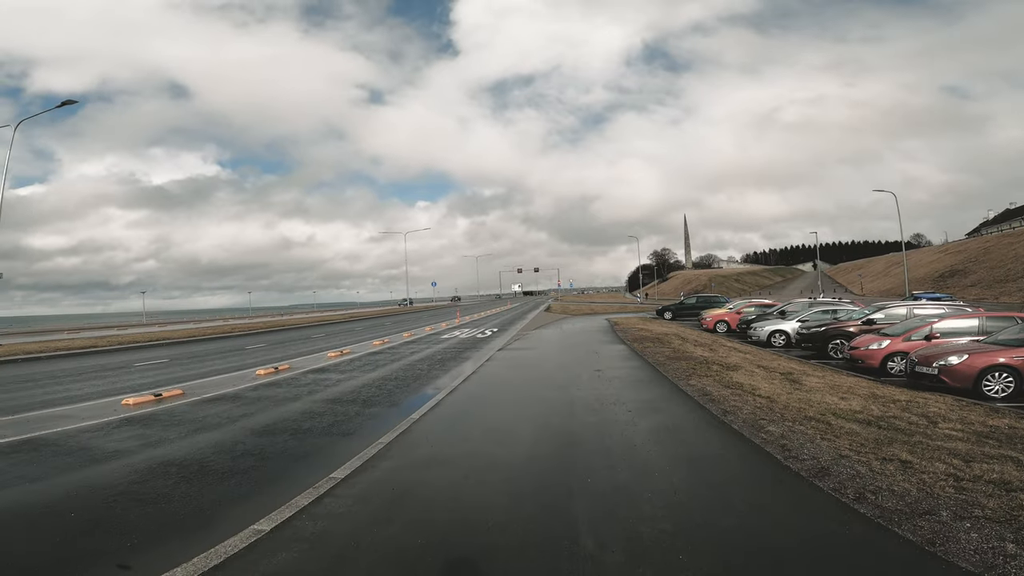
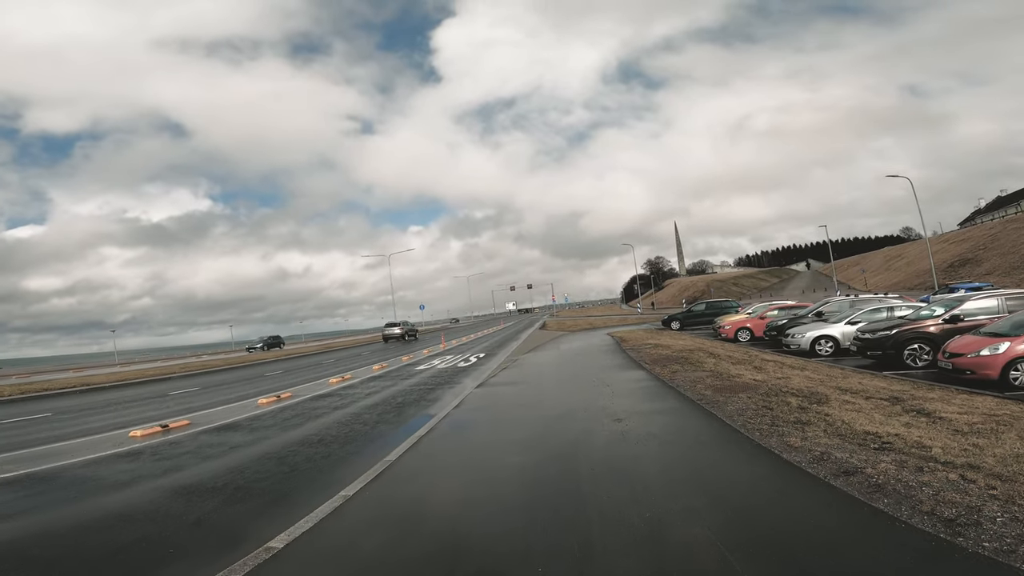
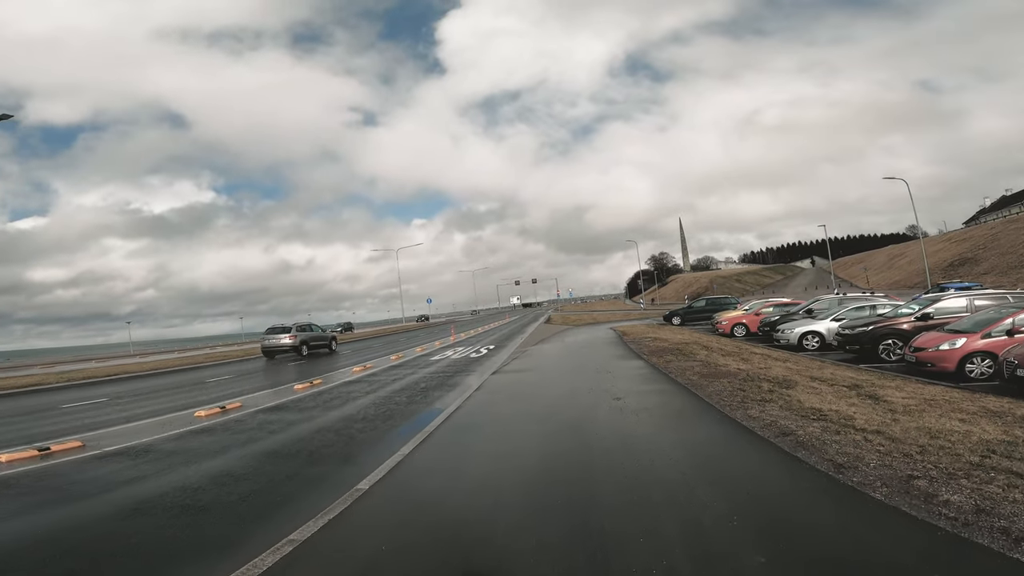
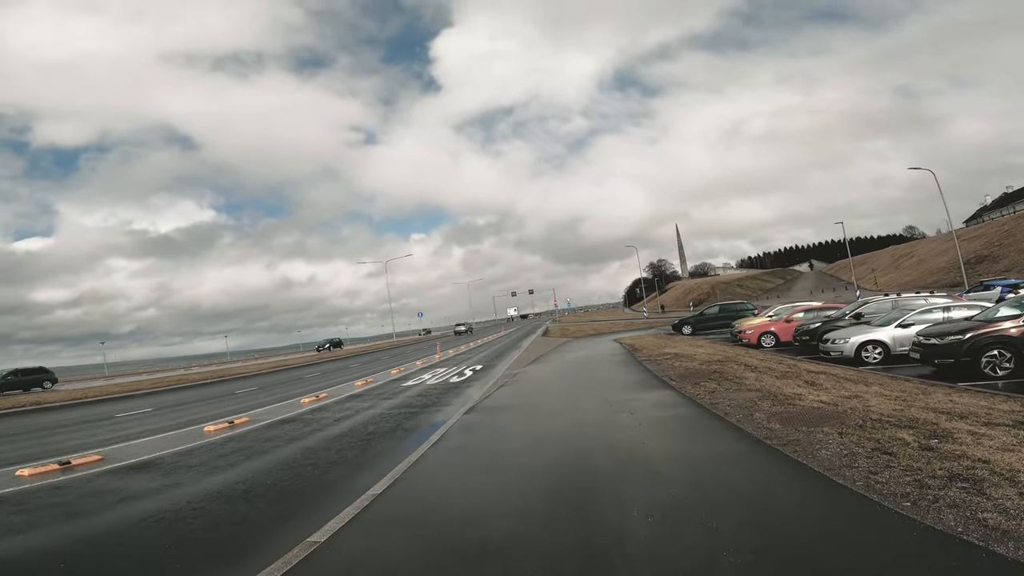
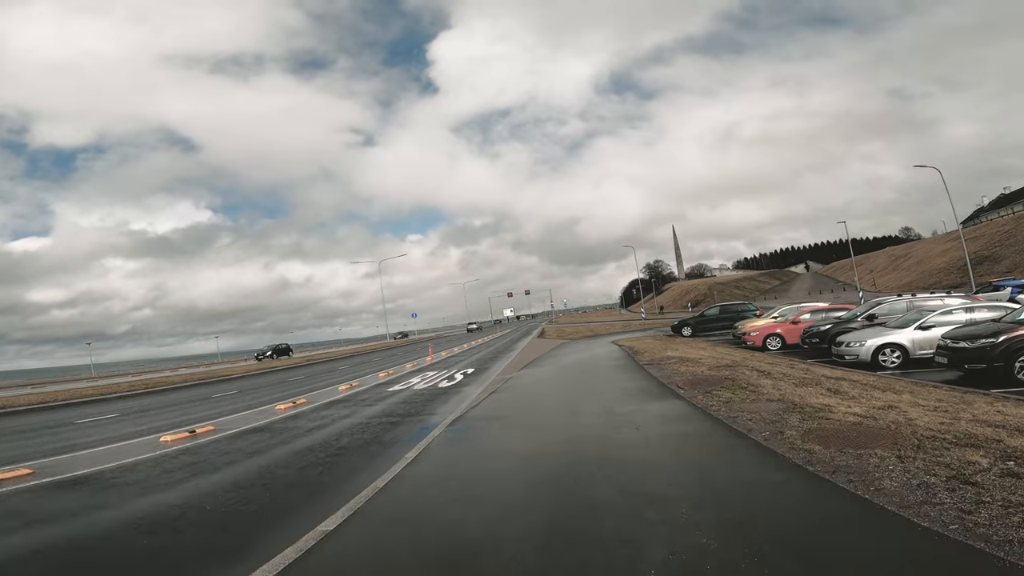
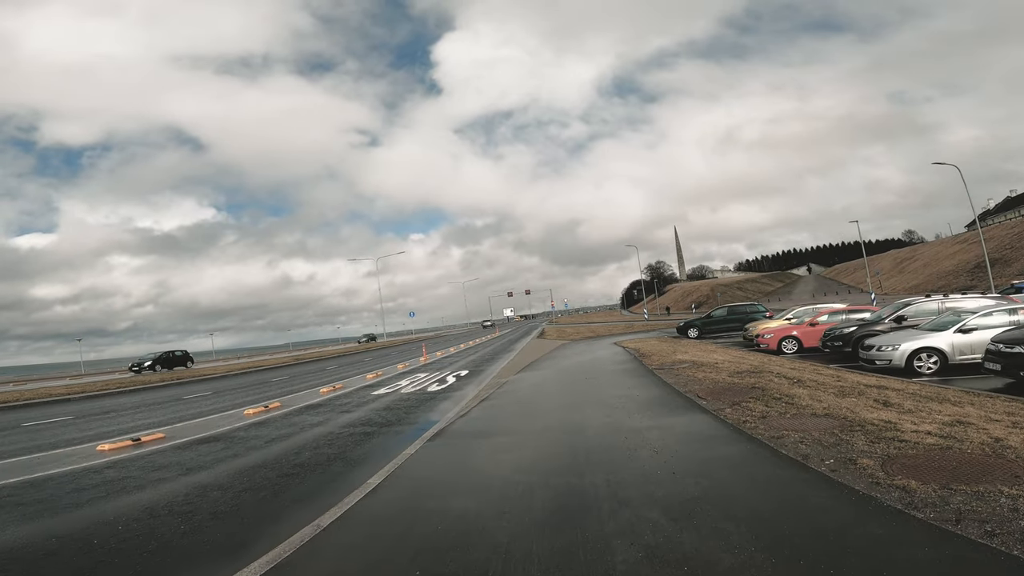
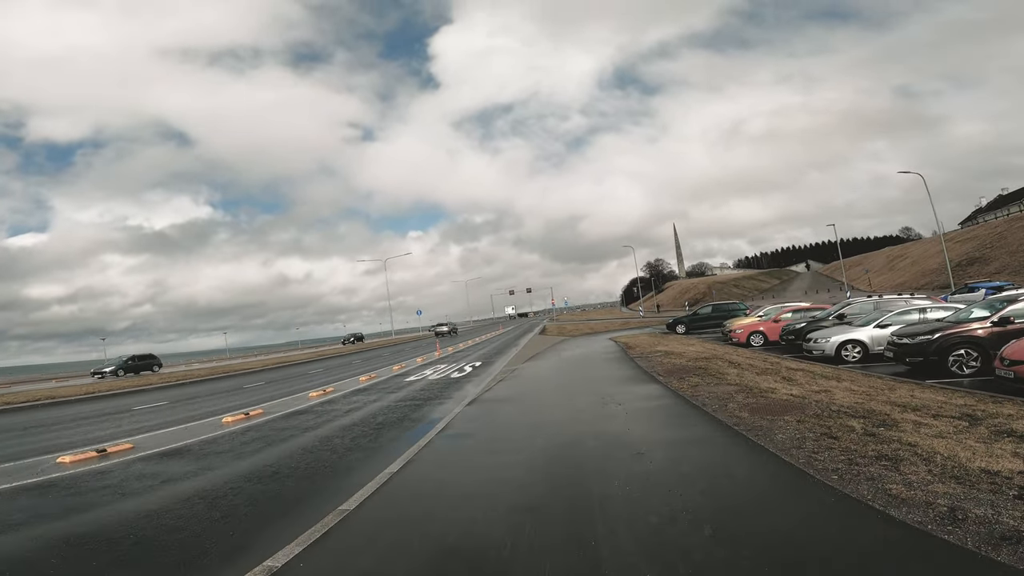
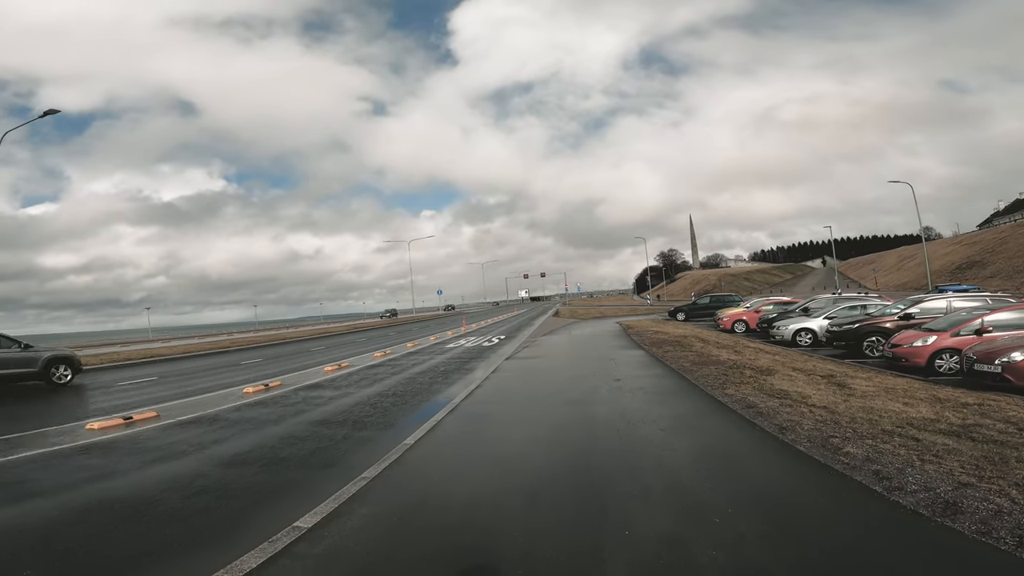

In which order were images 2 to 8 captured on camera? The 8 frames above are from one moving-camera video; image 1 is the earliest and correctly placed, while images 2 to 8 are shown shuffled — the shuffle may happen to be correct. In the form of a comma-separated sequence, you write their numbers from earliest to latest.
8, 3, 2, 7, 4, 5, 6
